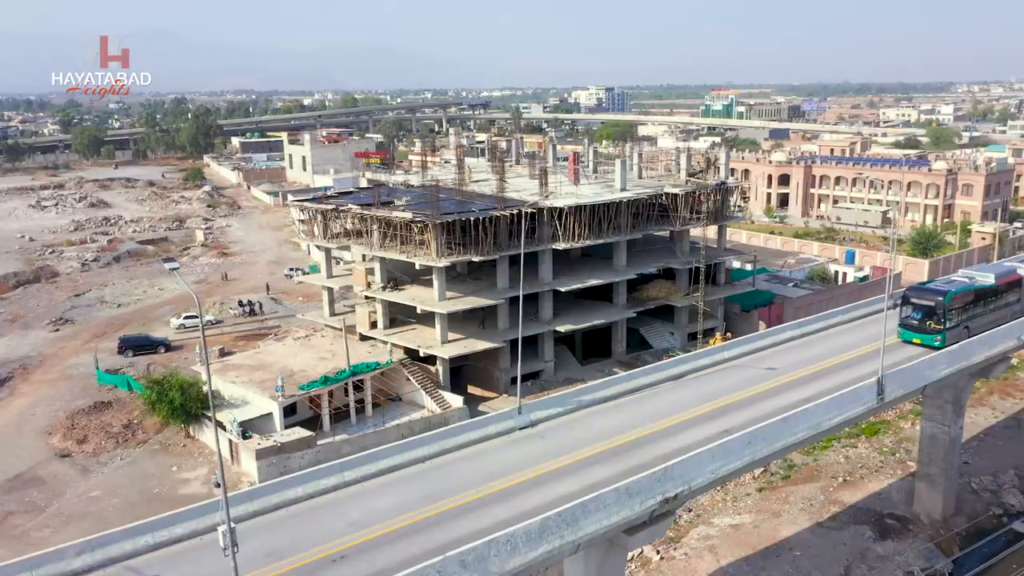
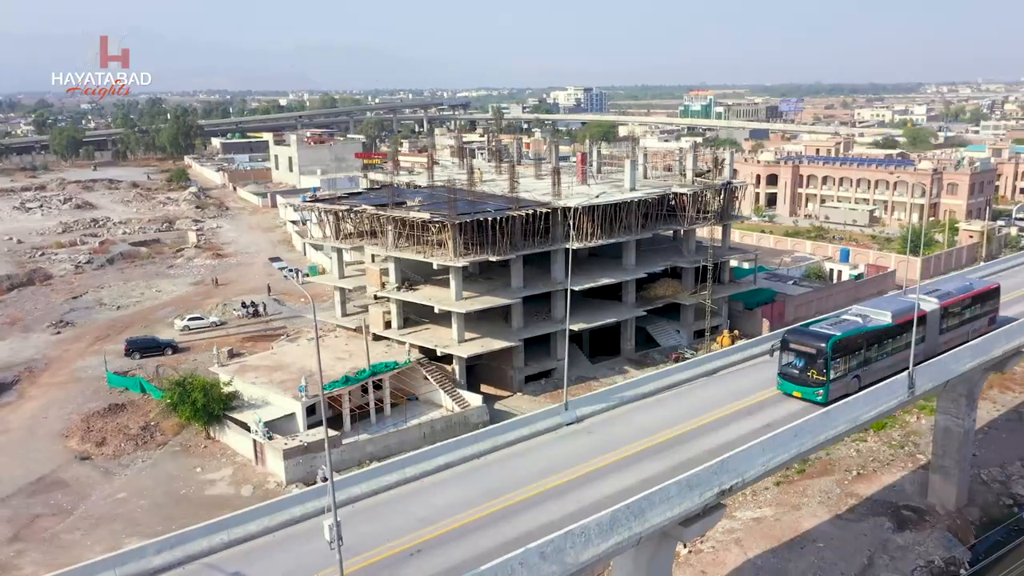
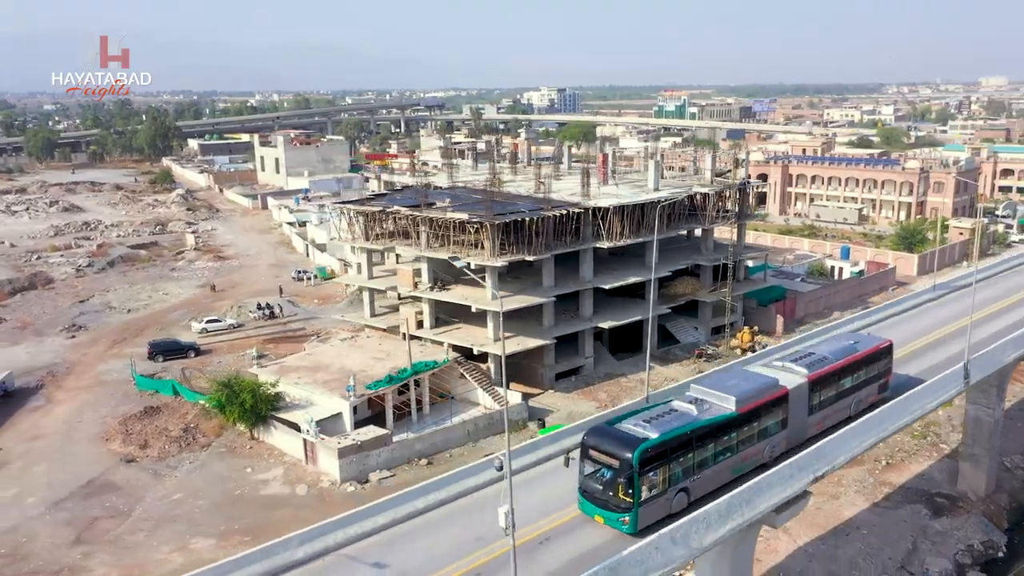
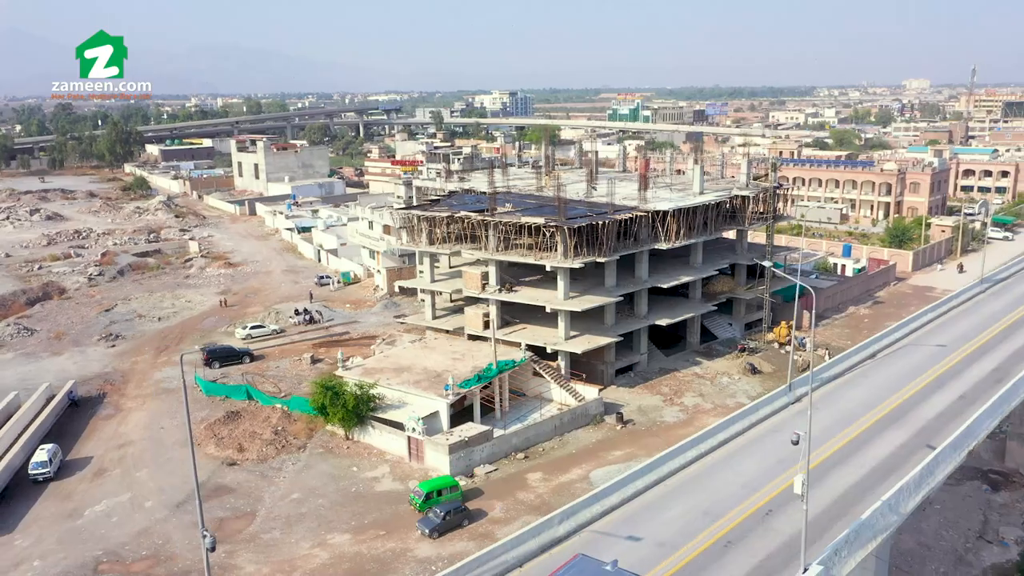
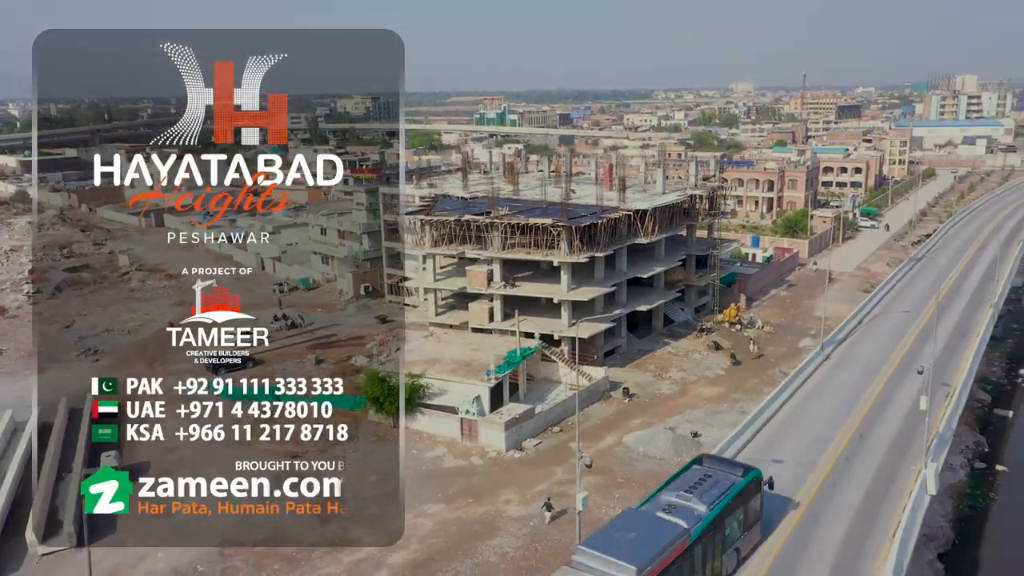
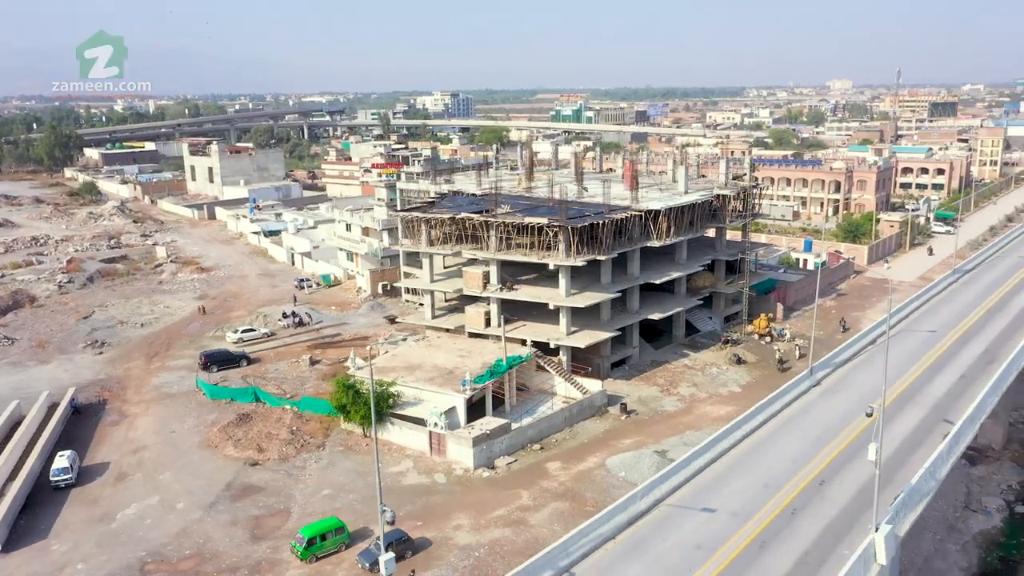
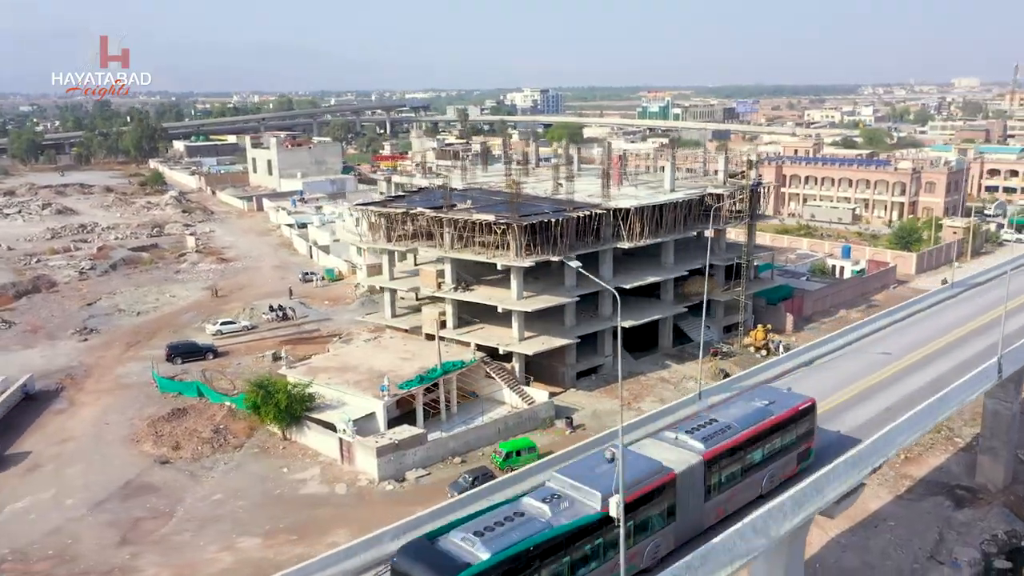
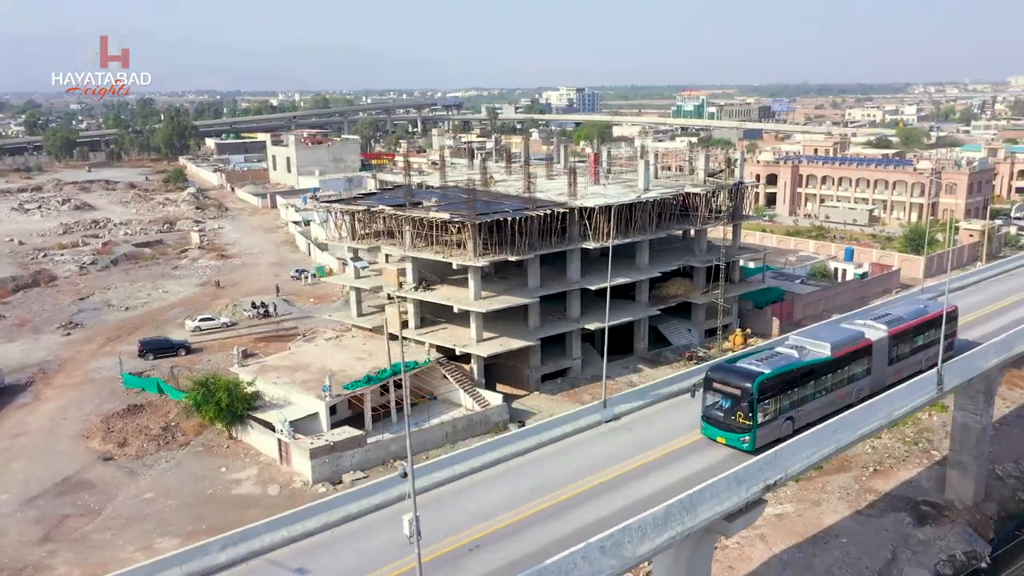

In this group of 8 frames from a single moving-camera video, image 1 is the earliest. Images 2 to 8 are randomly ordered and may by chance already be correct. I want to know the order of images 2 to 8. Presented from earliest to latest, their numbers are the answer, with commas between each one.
2, 8, 3, 7, 4, 6, 5
